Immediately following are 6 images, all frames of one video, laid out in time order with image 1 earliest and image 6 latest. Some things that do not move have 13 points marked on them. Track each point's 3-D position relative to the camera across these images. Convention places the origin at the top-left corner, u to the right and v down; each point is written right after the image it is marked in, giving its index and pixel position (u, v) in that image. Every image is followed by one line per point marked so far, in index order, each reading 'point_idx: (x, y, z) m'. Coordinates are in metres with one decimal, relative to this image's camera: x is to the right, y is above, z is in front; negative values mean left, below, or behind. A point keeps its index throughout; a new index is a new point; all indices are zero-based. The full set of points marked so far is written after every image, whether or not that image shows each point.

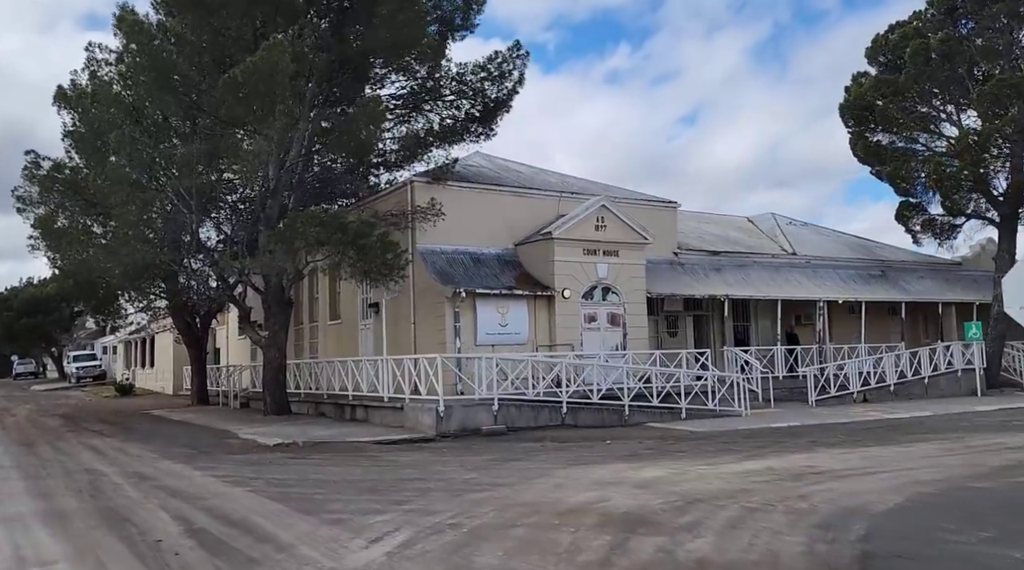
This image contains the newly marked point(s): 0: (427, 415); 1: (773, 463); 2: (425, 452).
0: (-1.4, -2.2, +17.3) m
1: (+3.3, -2.3, +12.7) m
2: (-1.2, -2.3, +13.8) m
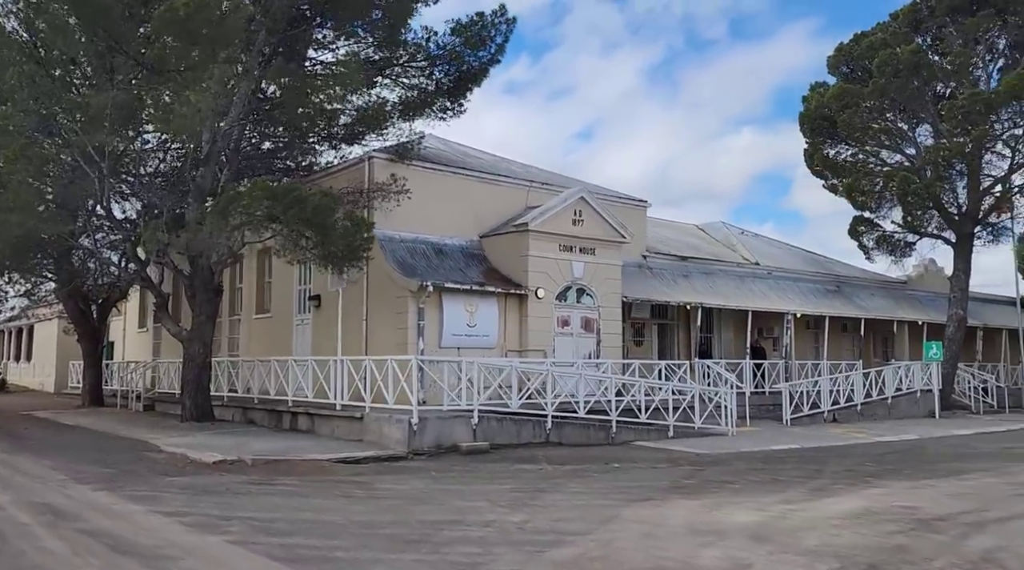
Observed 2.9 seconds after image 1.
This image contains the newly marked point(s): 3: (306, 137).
0: (-1.7, -2.1, +14.4) m
1: (+3.6, -2.3, +10.4) m
2: (-1.0, -2.1, +11.1) m
3: (-3.9, +2.8, +19.0) m
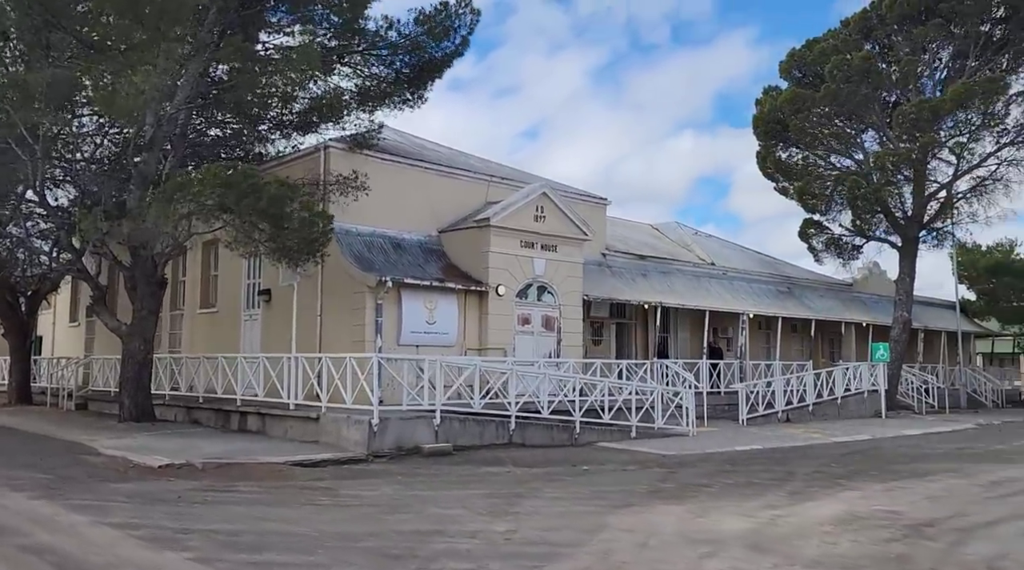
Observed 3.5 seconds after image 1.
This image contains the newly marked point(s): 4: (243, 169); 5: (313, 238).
0: (-2.2, -2.0, +13.9) m
1: (+3.3, -2.2, +10.1) m
2: (-1.3, -2.0, +10.5) m
3: (-4.6, +2.9, +18.2) m
4: (-3.9, +1.7, +14.7) m
5: (-3.0, +0.7, +15.2) m
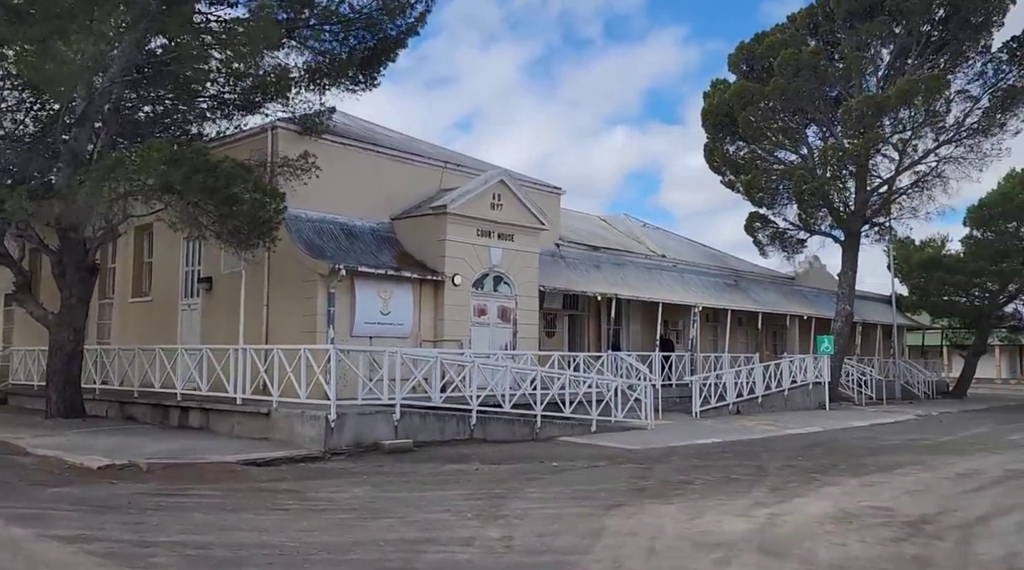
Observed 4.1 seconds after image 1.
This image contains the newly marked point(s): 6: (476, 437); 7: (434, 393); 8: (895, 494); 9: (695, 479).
0: (-2.6, -1.8, +13.1) m
1: (+3.1, -2.1, +9.7) m
2: (-1.6, -1.9, +9.8) m
3: (-5.4, +3.1, +17.3) m
4: (-4.4, +1.9, +13.8) m
5: (-3.5, +0.9, +14.4) m
6: (-0.5, -2.3, +15.1) m
7: (-1.1, -1.6, +14.7) m
8: (+4.2, -2.3, +11.0) m
9: (+2.0, -2.2, +11.3) m
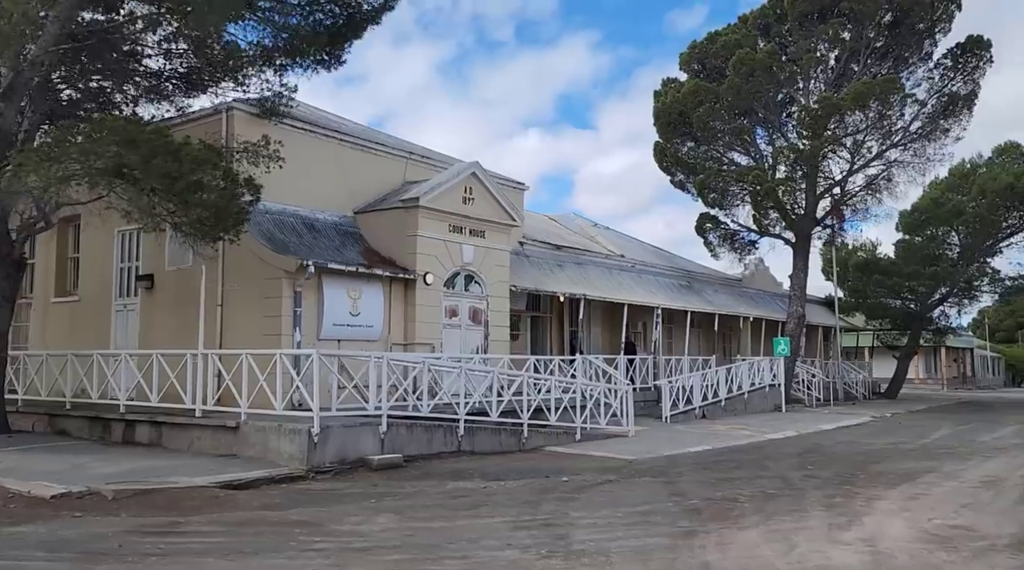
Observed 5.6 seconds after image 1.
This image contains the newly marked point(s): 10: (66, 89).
0: (-2.6, -1.8, +11.6) m
1: (+3.4, -2.1, +8.7) m
2: (-1.2, -1.9, +8.4) m
3: (-5.7, +3.2, +15.5) m
4: (-4.4, +1.9, +12.2) m
5: (-3.6, +0.9, +12.8) m
6: (-0.7, -2.2, +13.7) m
7: (-1.2, -1.5, +13.3) m
8: (+4.4, -2.2, +10.0) m
9: (+2.2, -2.1, +10.1) m
10: (-6.9, +3.1, +16.1) m
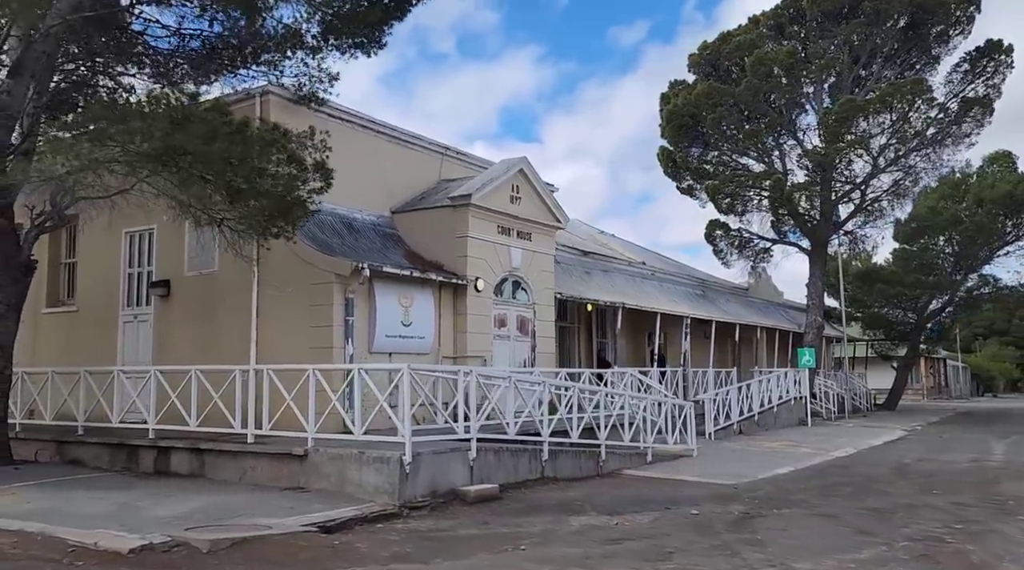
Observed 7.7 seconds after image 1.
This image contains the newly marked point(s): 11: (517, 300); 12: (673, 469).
0: (-1.4, -1.8, +9.8) m
1: (+4.7, -2.0, +7.2) m
2: (+0.1, -1.8, +6.7) m
3: (-4.6, +3.1, +13.7) m
4: (-3.2, +1.9, +10.4) m
5: (-2.4, +0.9, +11.0) m
6: (+0.5, -2.3, +12.1) m
7: (-0.1, -1.6, +11.6) m
8: (+5.6, -2.2, +8.6) m
9: (+3.5, -2.1, +8.6) m
10: (-5.9, +3.0, +14.3) m
11: (+0.2, -0.2, +16.3) m
12: (+2.3, -2.6, +14.2) m
